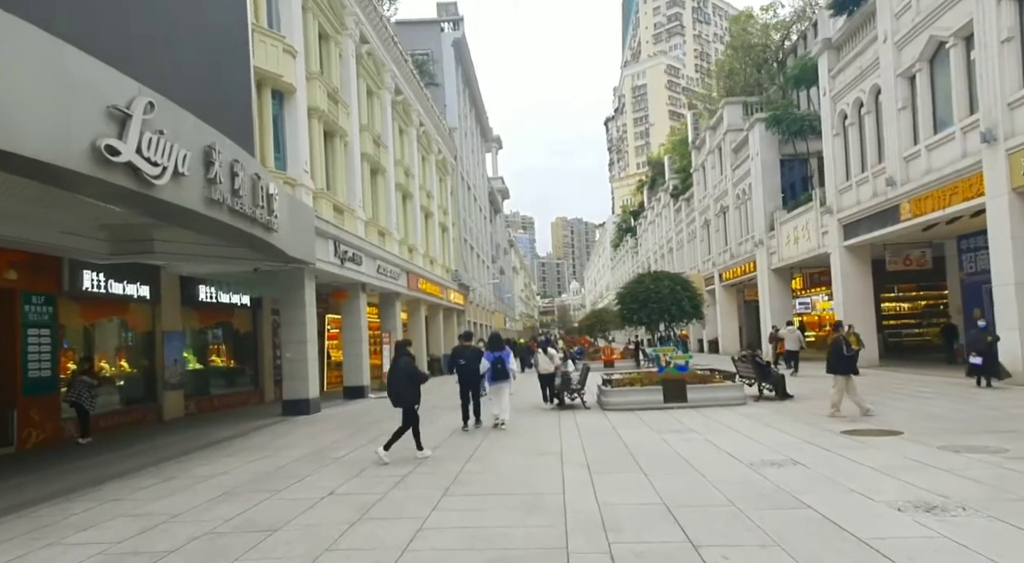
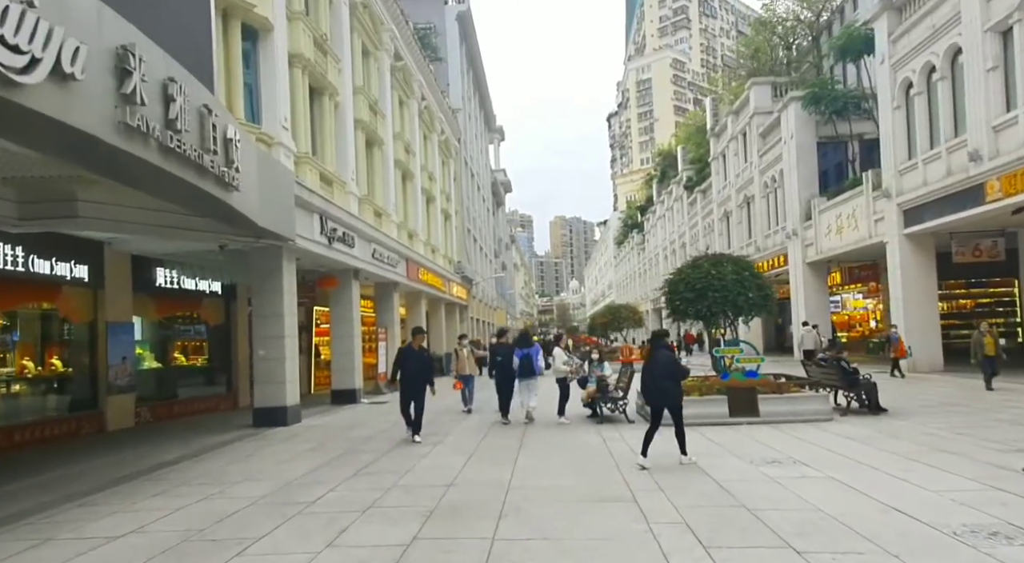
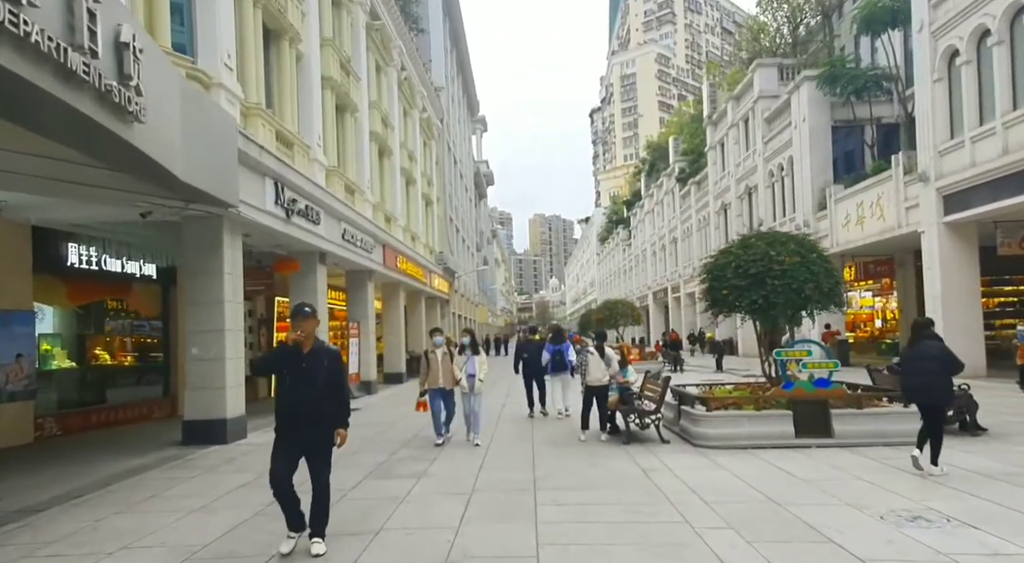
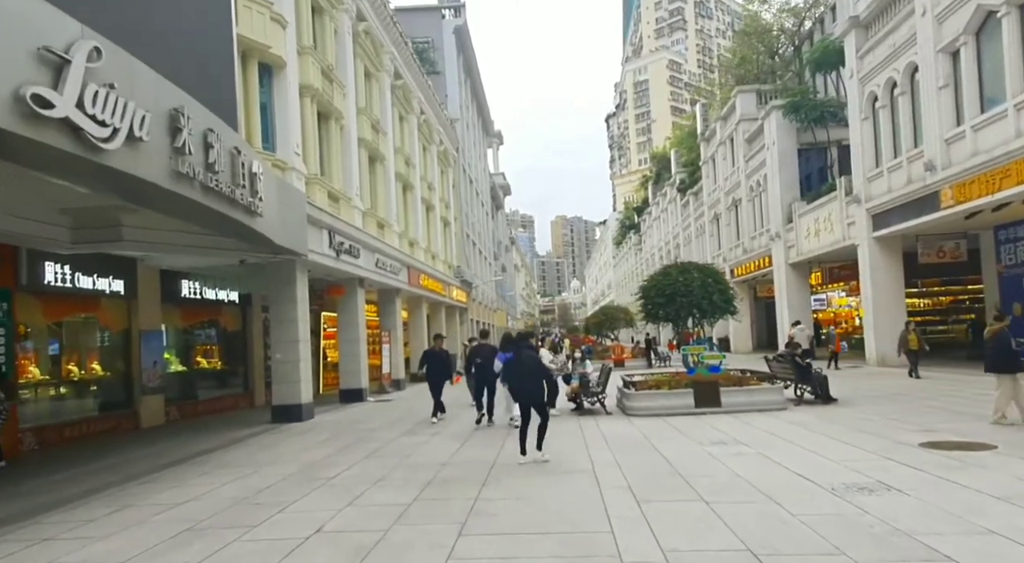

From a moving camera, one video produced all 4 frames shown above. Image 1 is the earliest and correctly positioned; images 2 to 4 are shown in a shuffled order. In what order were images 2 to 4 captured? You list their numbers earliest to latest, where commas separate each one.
4, 2, 3
